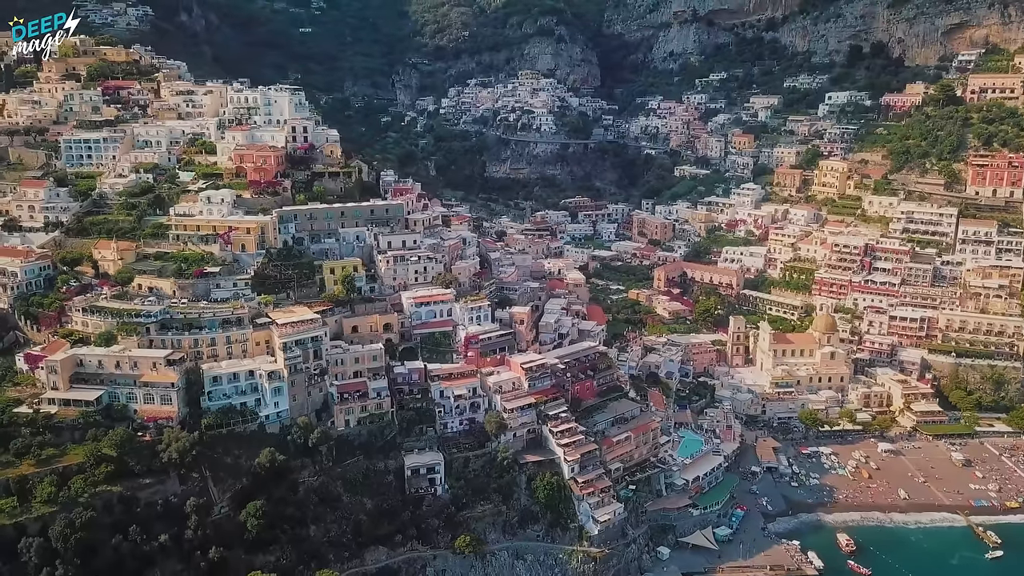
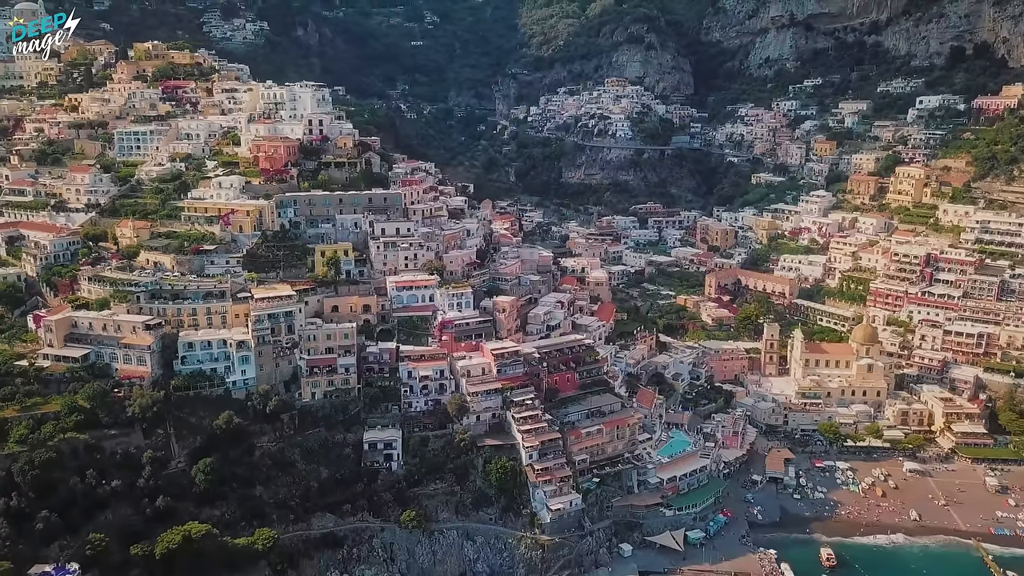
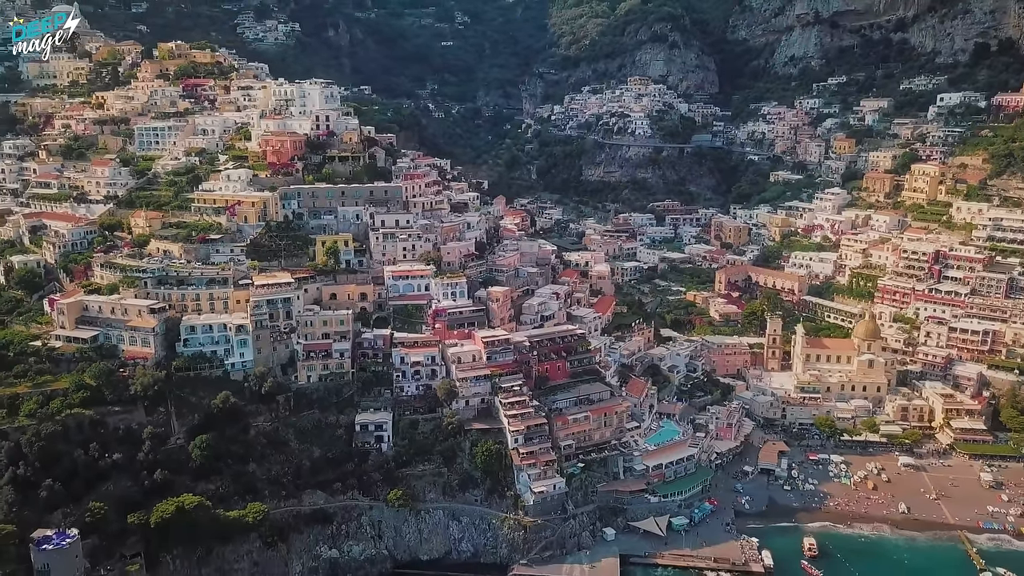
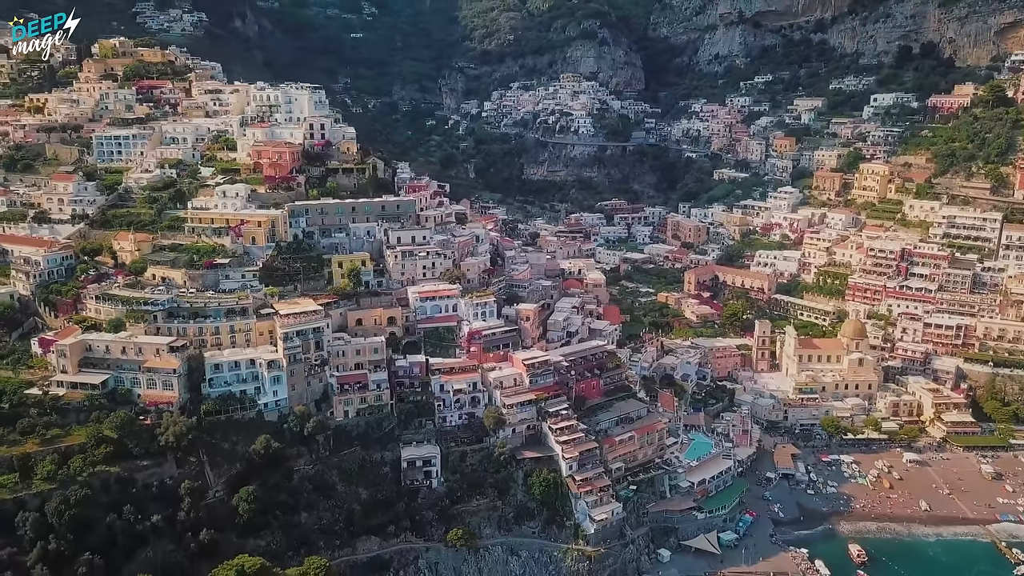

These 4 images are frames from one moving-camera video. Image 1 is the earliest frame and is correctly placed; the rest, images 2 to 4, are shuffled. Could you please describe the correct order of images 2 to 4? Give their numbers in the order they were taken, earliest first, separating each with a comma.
4, 2, 3
